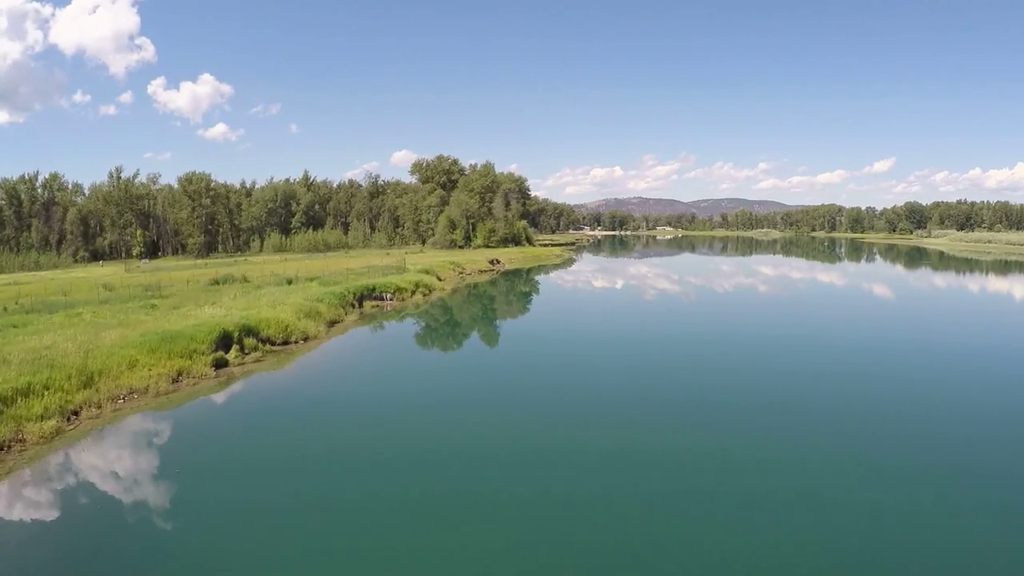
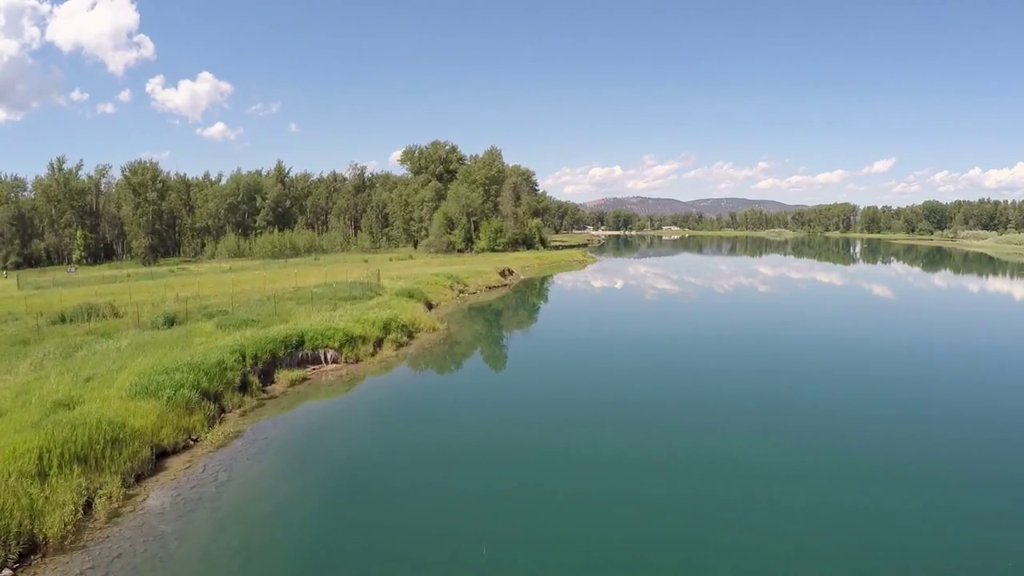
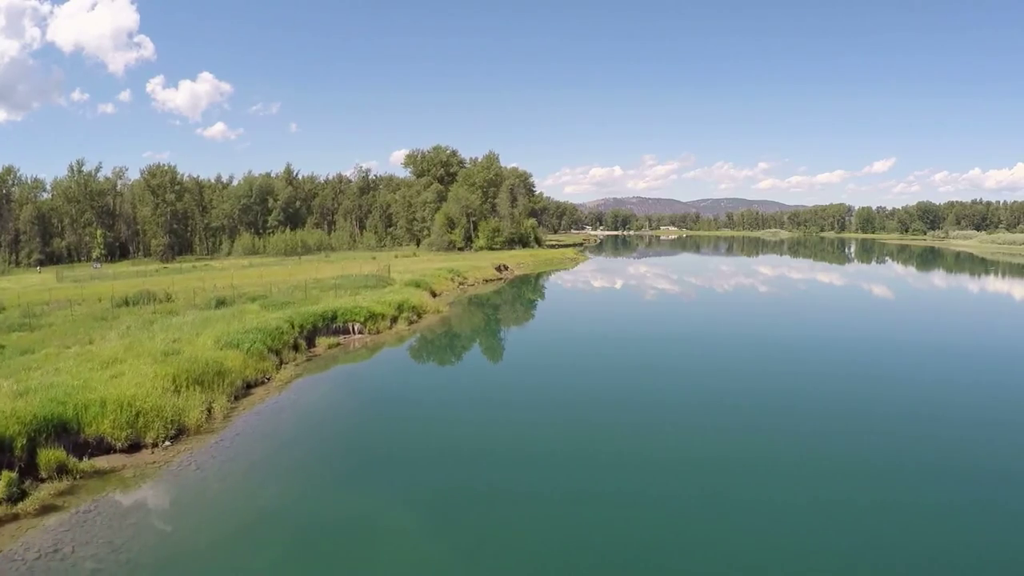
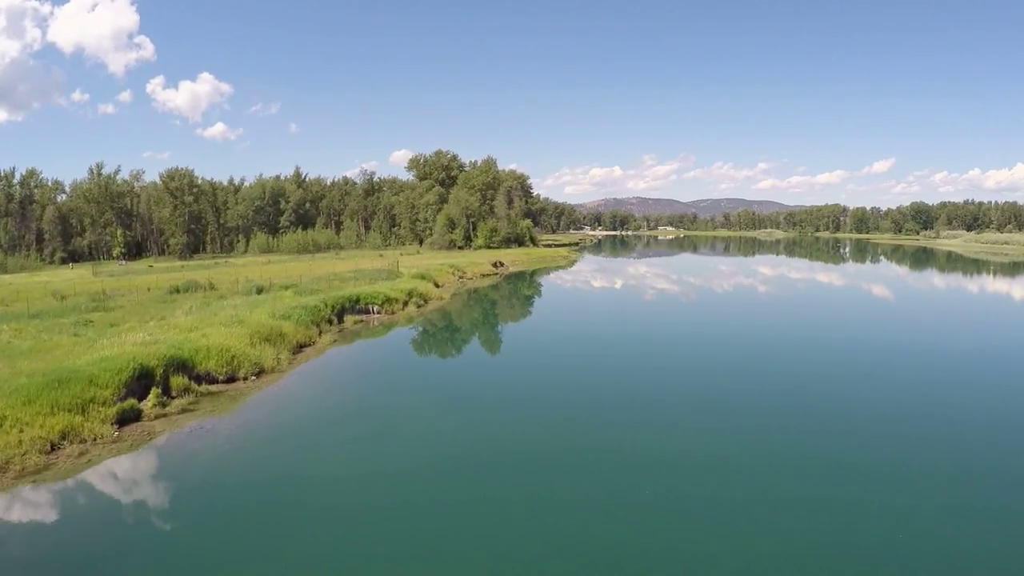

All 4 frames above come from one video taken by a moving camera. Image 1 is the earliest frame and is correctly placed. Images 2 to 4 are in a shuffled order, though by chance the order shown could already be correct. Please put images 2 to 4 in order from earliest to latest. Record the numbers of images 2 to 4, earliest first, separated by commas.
4, 3, 2
